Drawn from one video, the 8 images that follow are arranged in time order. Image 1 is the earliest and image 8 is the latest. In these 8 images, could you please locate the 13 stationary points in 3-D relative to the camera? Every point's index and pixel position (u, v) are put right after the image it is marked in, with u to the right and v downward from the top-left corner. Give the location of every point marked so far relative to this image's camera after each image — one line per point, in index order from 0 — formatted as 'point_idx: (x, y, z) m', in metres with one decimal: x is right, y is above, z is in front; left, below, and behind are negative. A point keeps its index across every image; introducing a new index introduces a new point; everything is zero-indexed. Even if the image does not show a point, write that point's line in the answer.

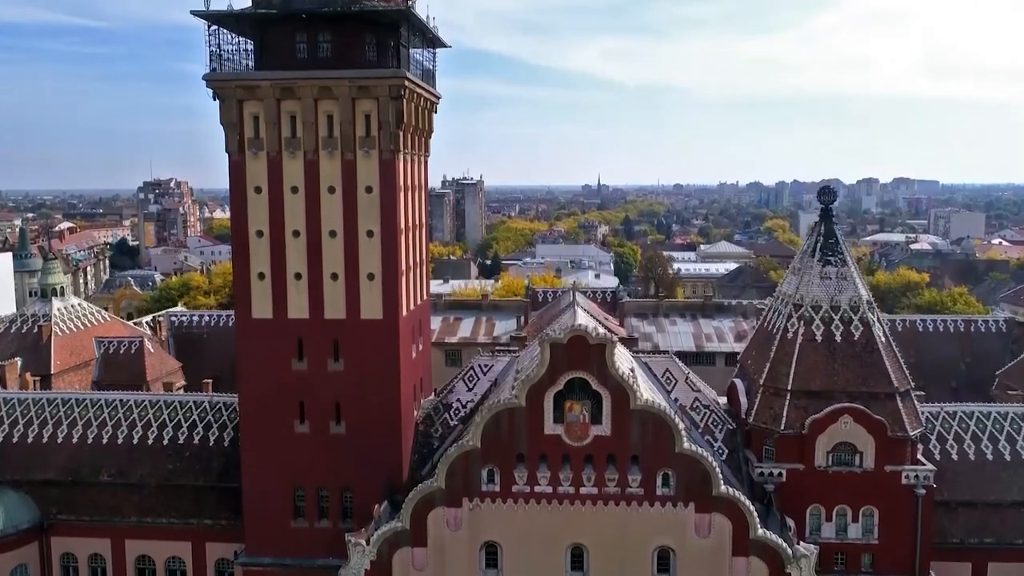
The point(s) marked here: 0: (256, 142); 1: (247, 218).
0: (-5.9, +3.4, +19.1) m
1: (-6.2, +1.6, +19.4) m
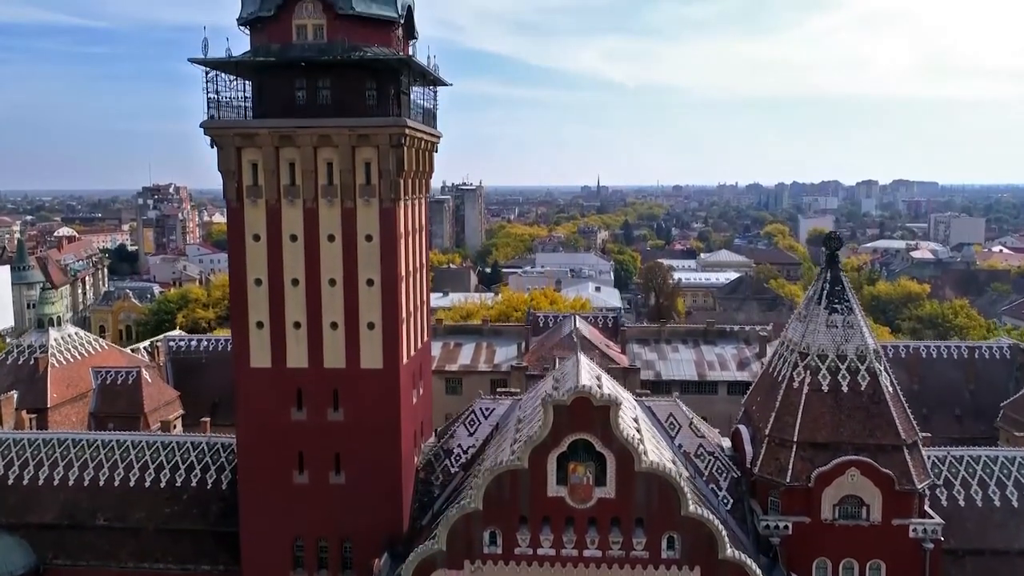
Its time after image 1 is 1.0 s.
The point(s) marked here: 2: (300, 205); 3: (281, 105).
0: (-5.8, +2.2, +18.9) m
1: (-6.1, +0.5, +19.1) m
2: (-4.8, +1.9, +18.8) m
3: (-5.2, +4.1, +18.8) m
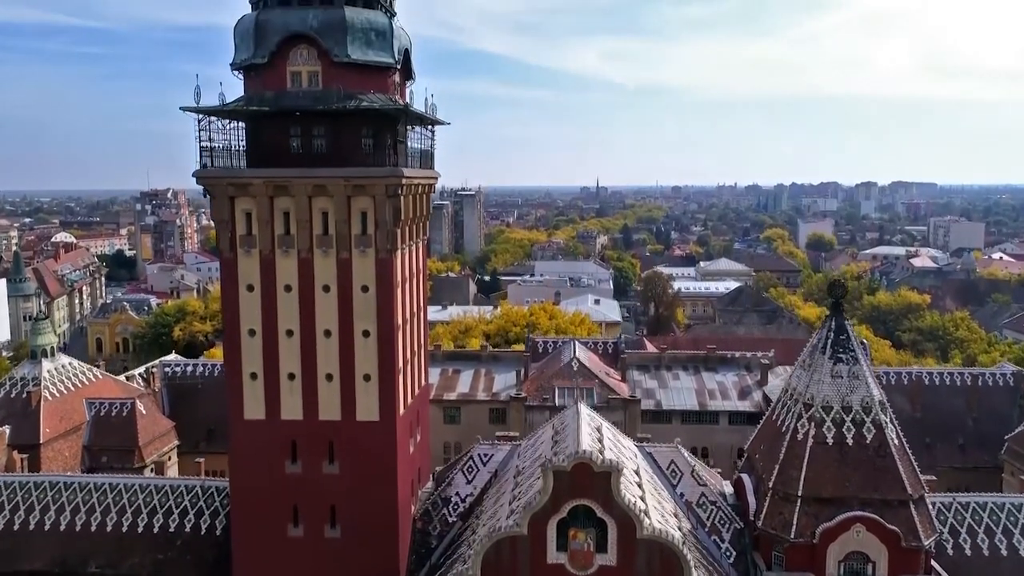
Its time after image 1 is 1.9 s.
0: (-5.9, +1.1, +18.5) m
1: (-6.2, -0.7, +18.8) m
2: (-4.8, +0.7, +18.5) m
3: (-5.3, +3.0, +18.4) m
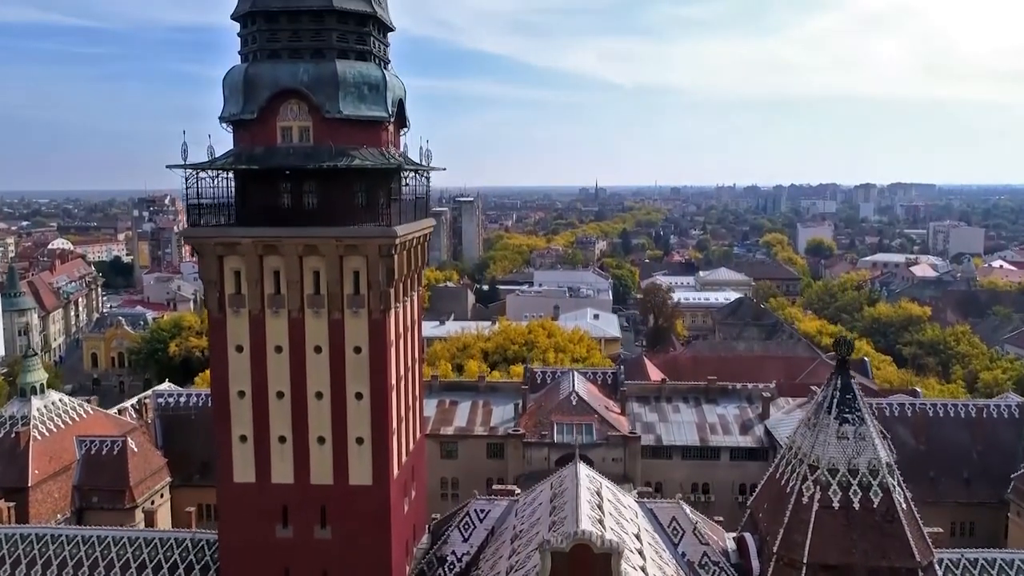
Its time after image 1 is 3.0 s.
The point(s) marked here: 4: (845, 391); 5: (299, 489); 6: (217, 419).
0: (-5.9, -0.2, +17.9) m
1: (-6.2, -2.0, +18.2) m
2: (-4.9, -0.6, +17.9) m
3: (-5.3, +1.7, +17.9) m
4: (+7.5, -2.3, +18.7) m
5: (-4.7, -4.4, +18.4) m
6: (-6.5, -2.9, +18.3) m
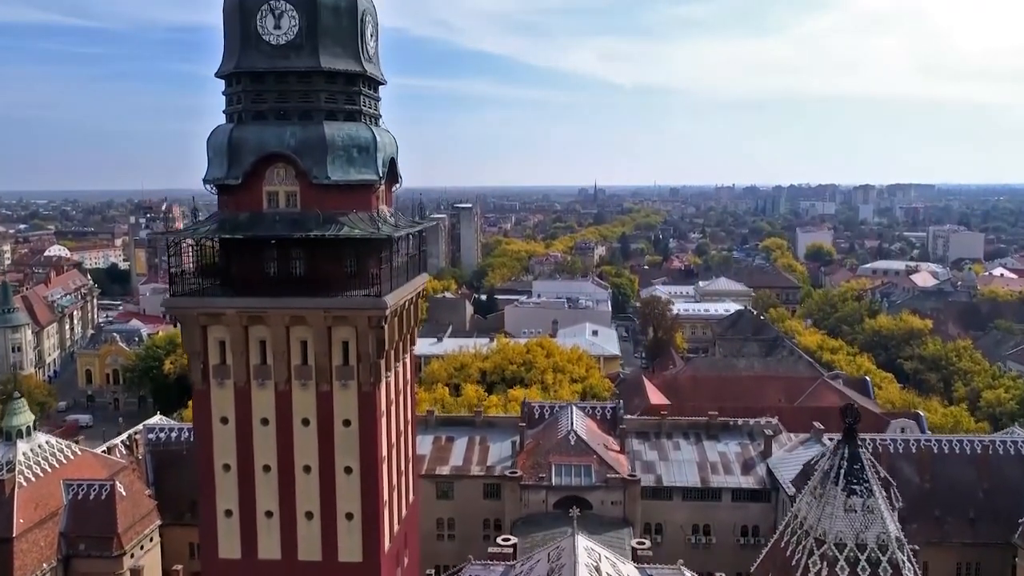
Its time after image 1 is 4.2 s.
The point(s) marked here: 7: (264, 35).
0: (-6.0, -1.7, +17.3) m
1: (-6.3, -3.5, +17.6) m
2: (-5.0, -2.1, +17.2) m
3: (-5.4, +0.2, +17.2) m
4: (+7.4, -3.8, +18.1) m
5: (-4.8, -5.9, +17.7) m
6: (-6.6, -4.3, +17.6) m
7: (-5.1, +5.2, +16.9) m
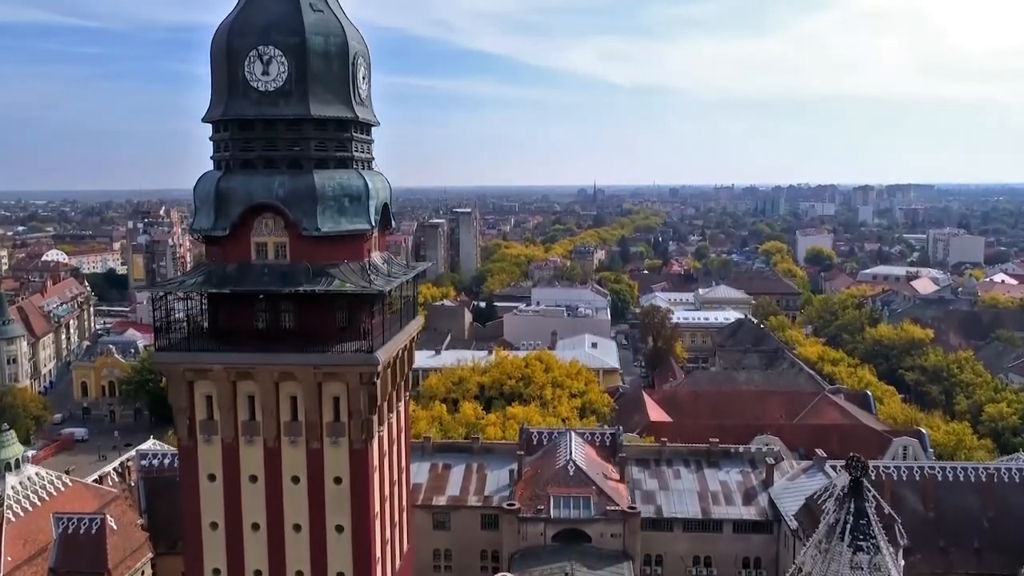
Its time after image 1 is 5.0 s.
0: (-6.1, -2.8, +16.8) m
1: (-6.4, -4.5, +17.0) m
2: (-5.1, -3.1, +16.7) m
3: (-5.5, -0.9, +16.7) m
4: (+7.3, -4.8, +17.6) m
5: (-4.9, -7.0, +17.2) m
6: (-6.7, -5.4, +17.1) m
7: (-5.1, +4.1, +16.4) m
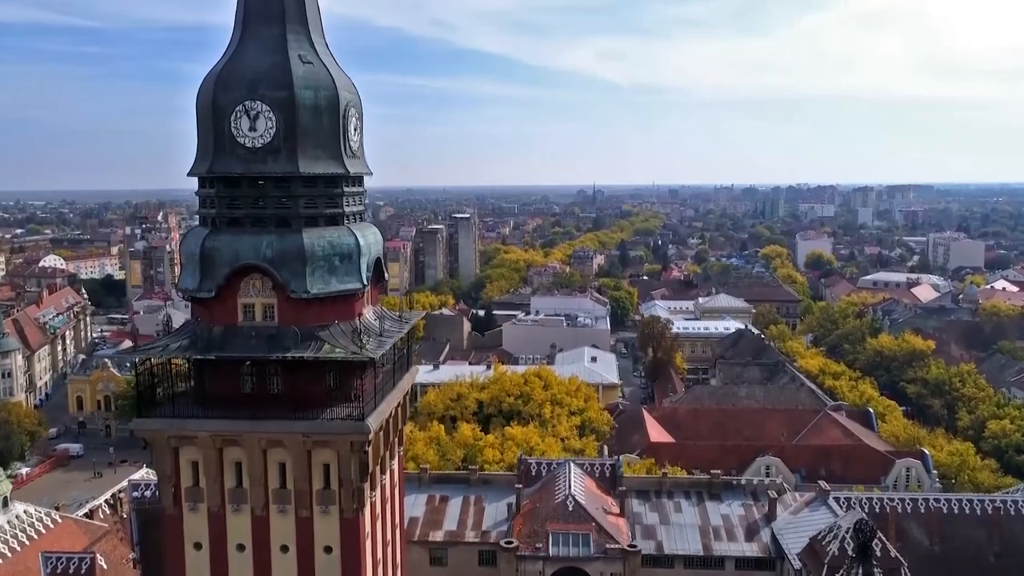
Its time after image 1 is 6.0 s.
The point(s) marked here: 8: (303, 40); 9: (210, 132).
0: (-6.2, -4.0, +16.2) m
1: (-6.5, -5.8, +16.4) m
2: (-5.2, -4.4, +16.1) m
3: (-5.6, -2.1, +16.1) m
4: (+7.3, -6.1, +17.0) m
5: (-4.9, -8.2, +16.6) m
6: (-6.8, -6.6, +16.5) m
7: (-5.2, +2.9, +15.8) m
8: (-4.1, +4.9, +16.5) m
9: (-5.8, +3.0, +16.0) m
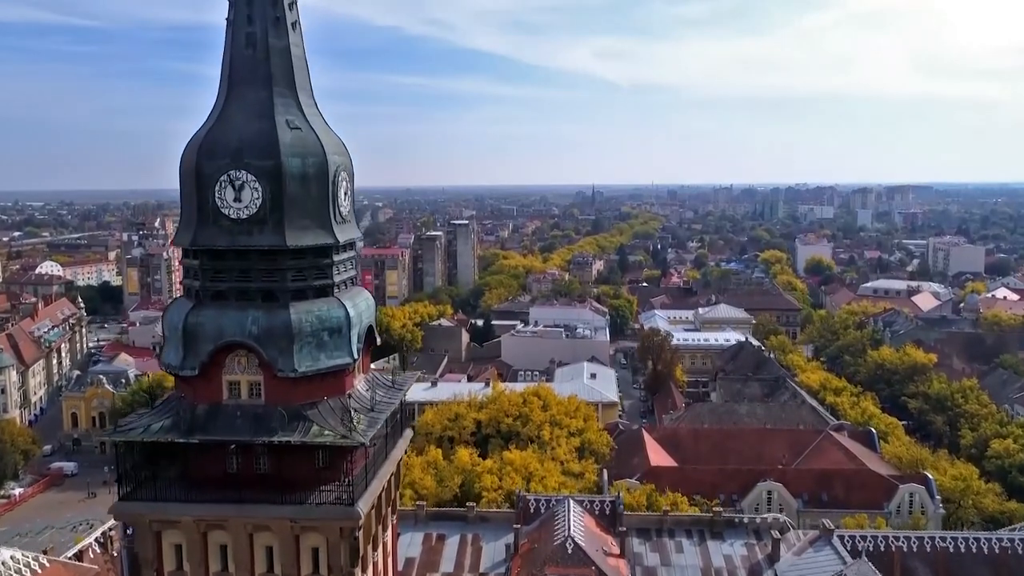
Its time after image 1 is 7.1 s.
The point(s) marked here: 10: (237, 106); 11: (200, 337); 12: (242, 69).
0: (-6.2, -5.4, +15.5) m
1: (-6.5, -7.2, +15.8) m
2: (-5.2, -5.8, +15.5) m
3: (-5.6, -3.5, +15.4) m
4: (+7.2, -7.5, +16.3) m
5: (-5.0, -9.6, +16.0) m
6: (-6.8, -8.0, +15.9) m
7: (-5.3, +1.4, +15.2) m
8: (-4.2, +3.5, +15.8) m
9: (-5.9, +1.6, +15.3) m
10: (-5.2, +3.4, +15.6) m
11: (-5.7, -0.9, +15.2) m
12: (-5.1, +4.1, +15.7) m
